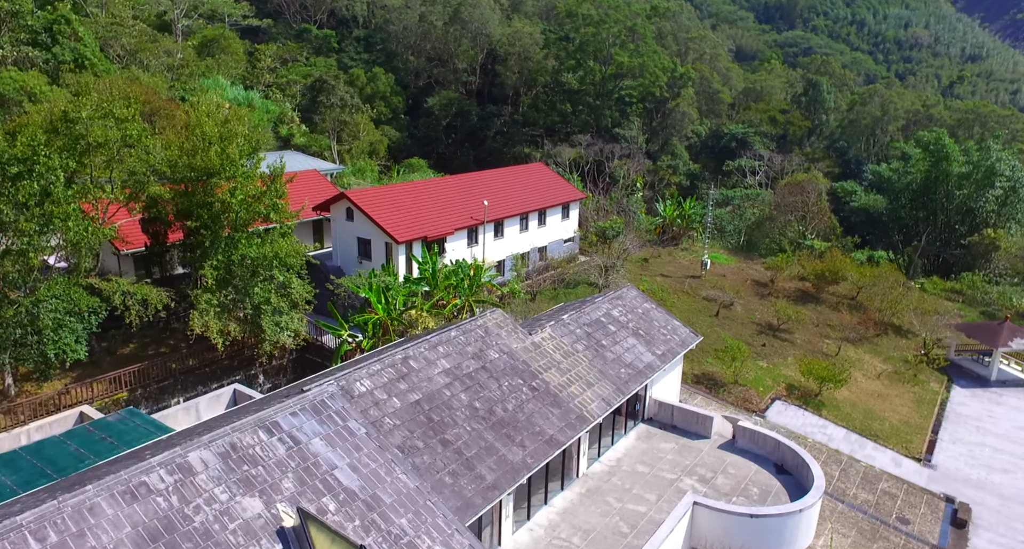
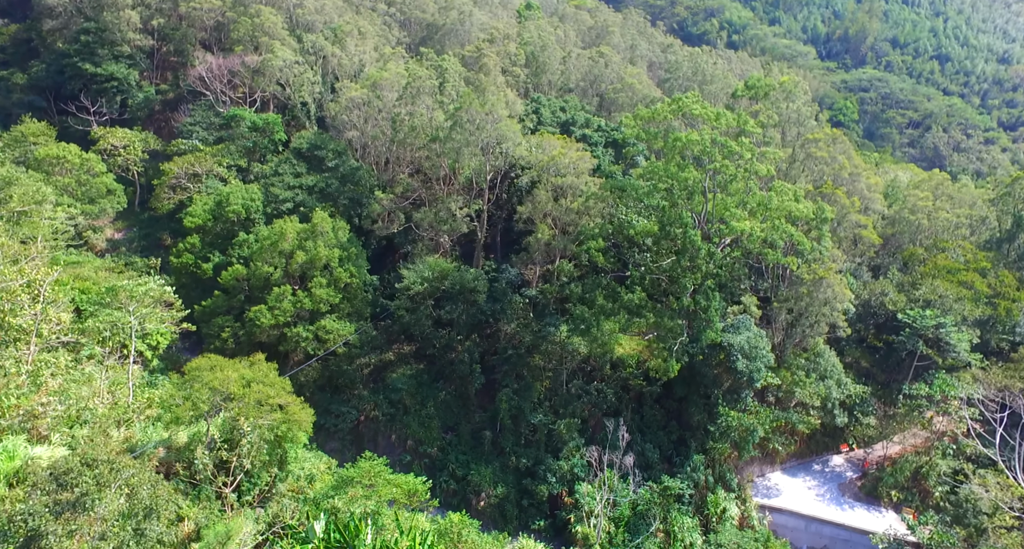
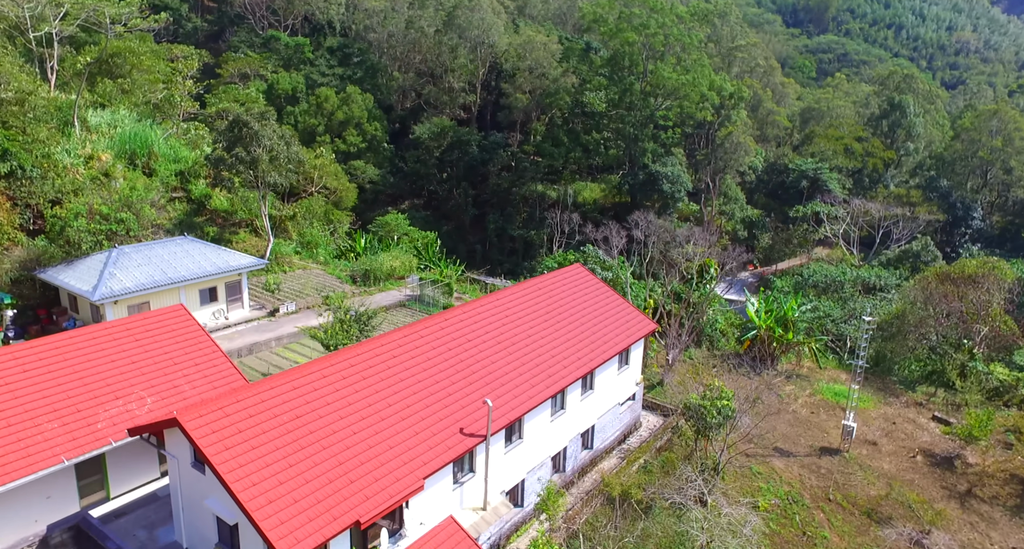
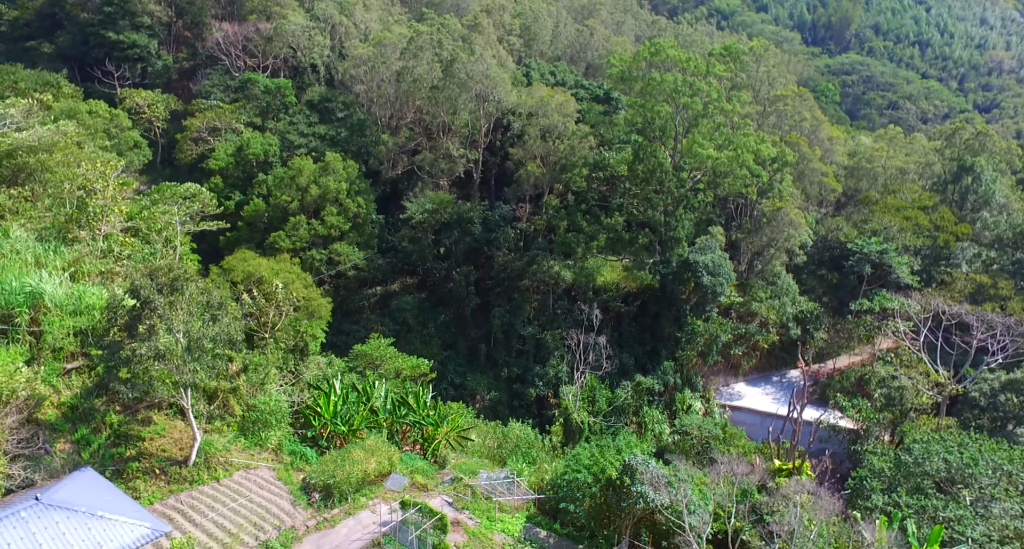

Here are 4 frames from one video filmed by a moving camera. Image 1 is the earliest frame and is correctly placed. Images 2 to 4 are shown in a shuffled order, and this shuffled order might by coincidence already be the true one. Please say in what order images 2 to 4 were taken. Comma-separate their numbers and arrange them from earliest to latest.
3, 4, 2
